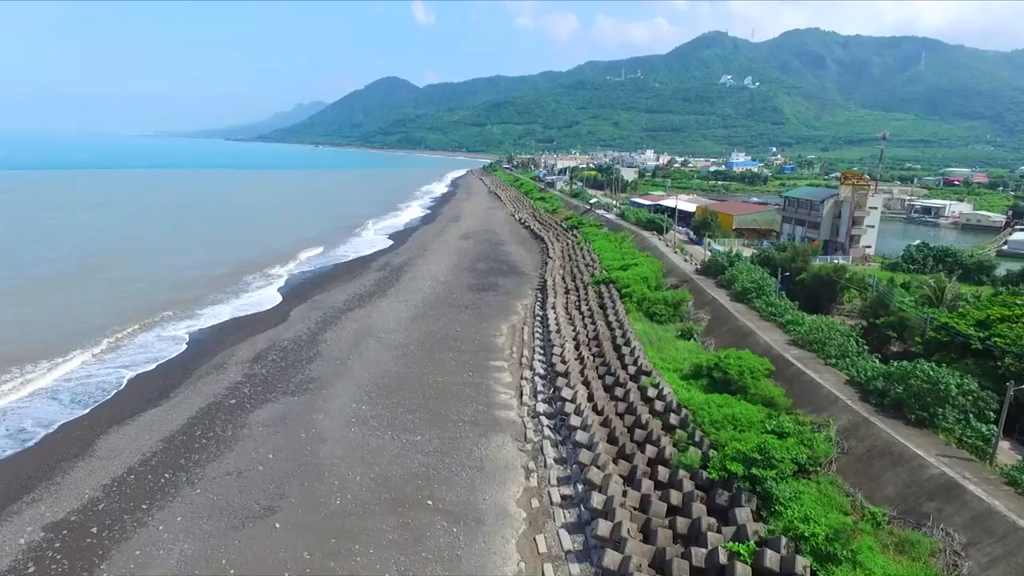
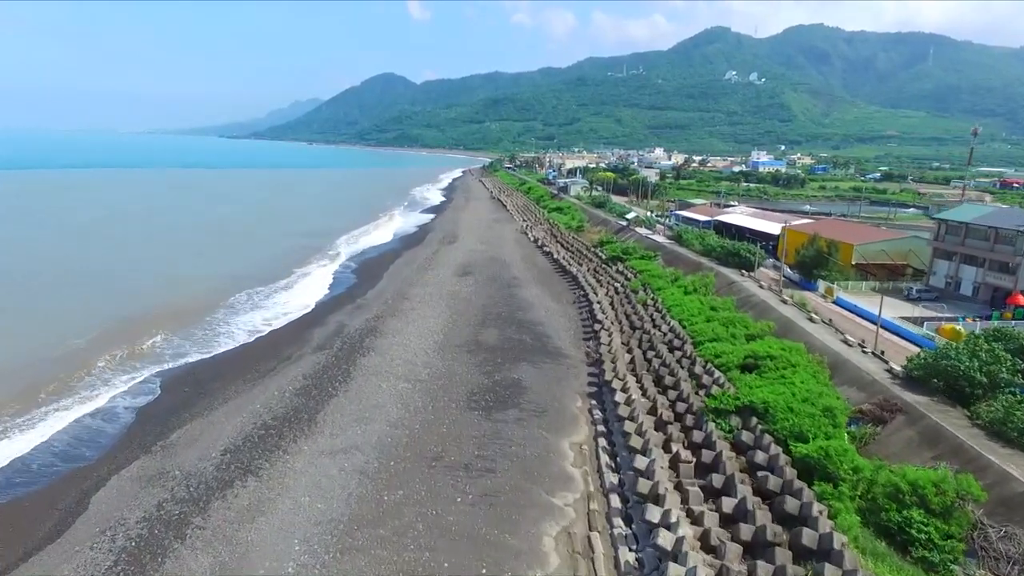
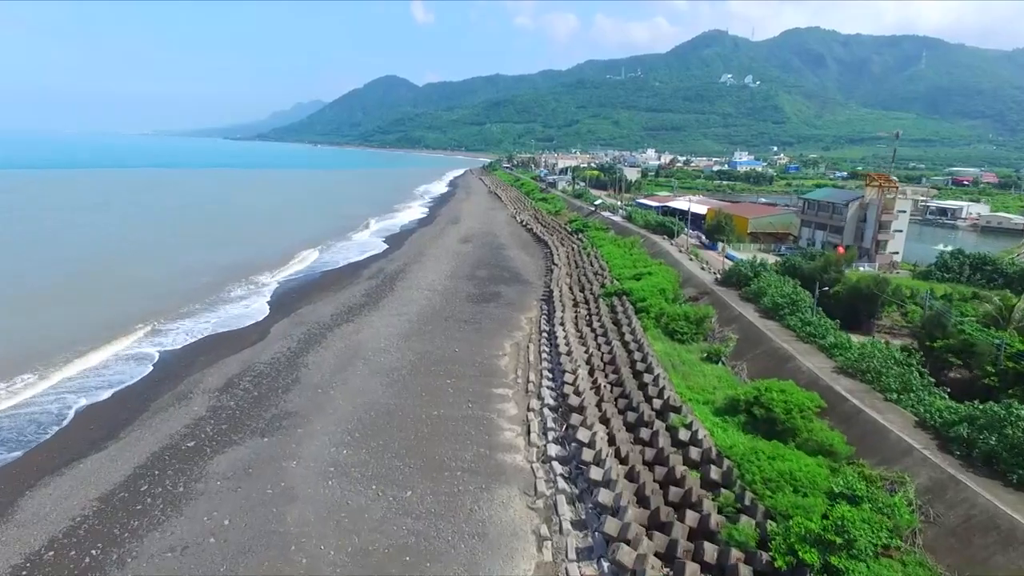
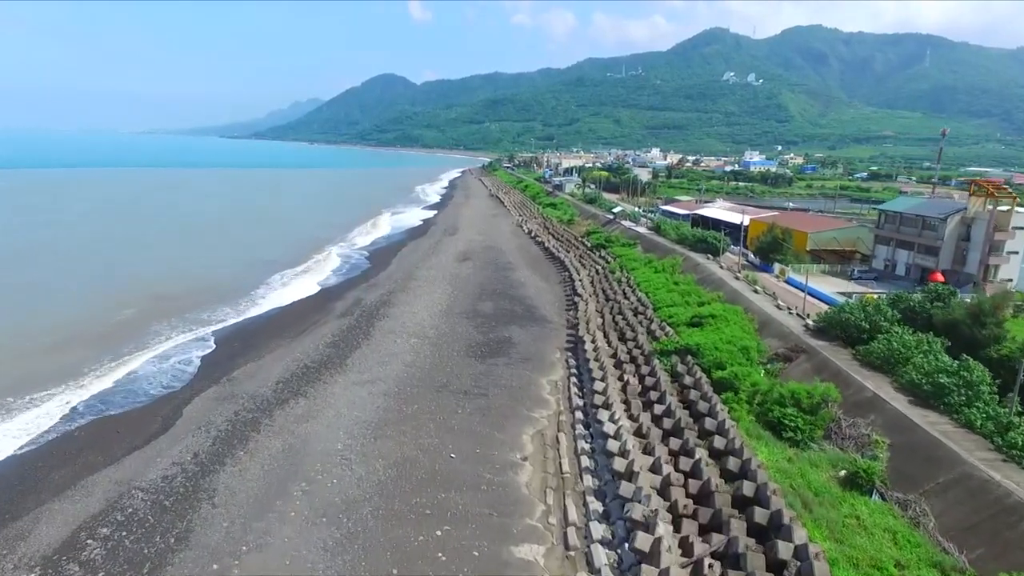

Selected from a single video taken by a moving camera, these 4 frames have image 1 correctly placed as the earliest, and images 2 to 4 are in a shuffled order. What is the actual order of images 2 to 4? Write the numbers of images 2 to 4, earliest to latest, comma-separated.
3, 4, 2
